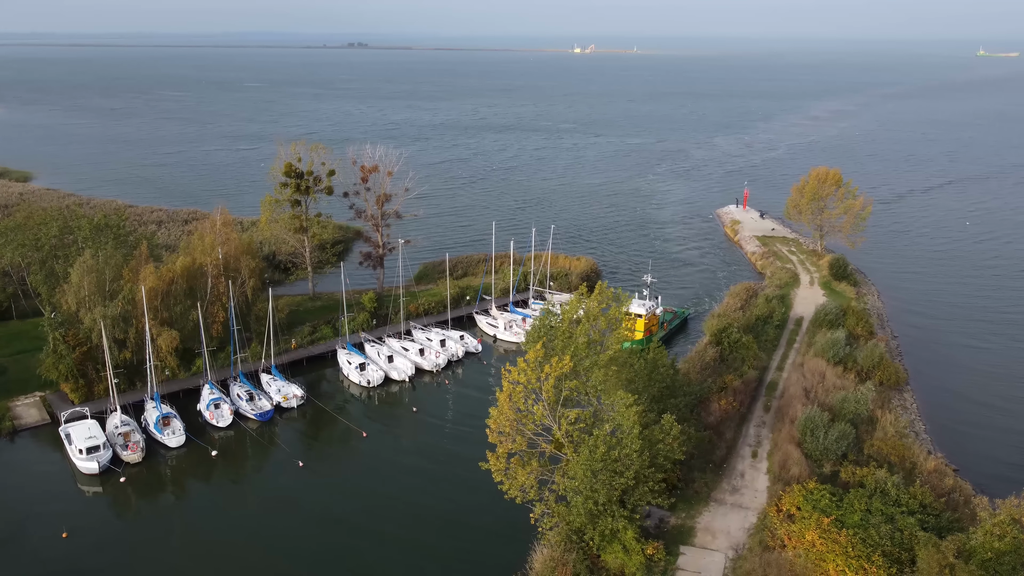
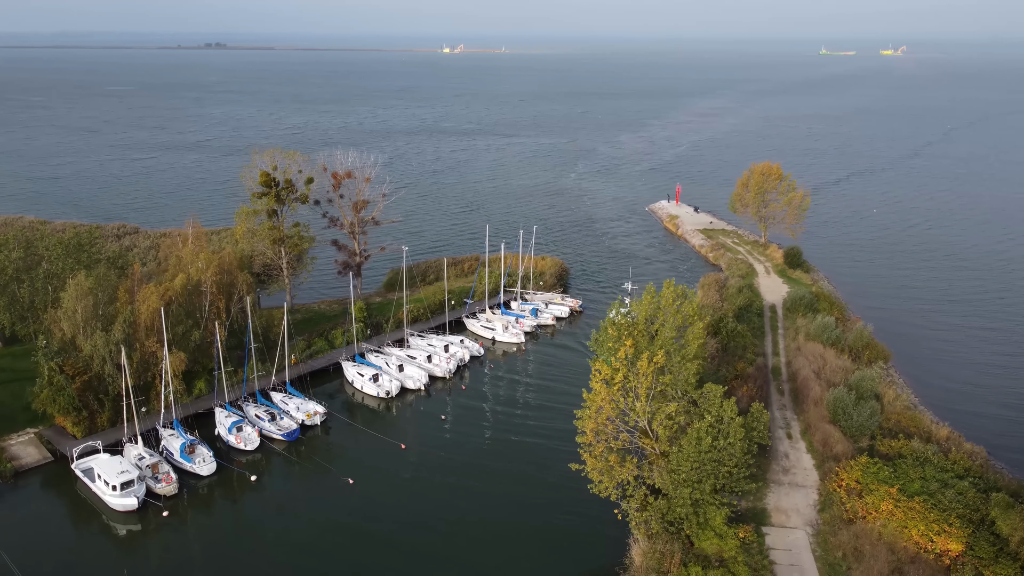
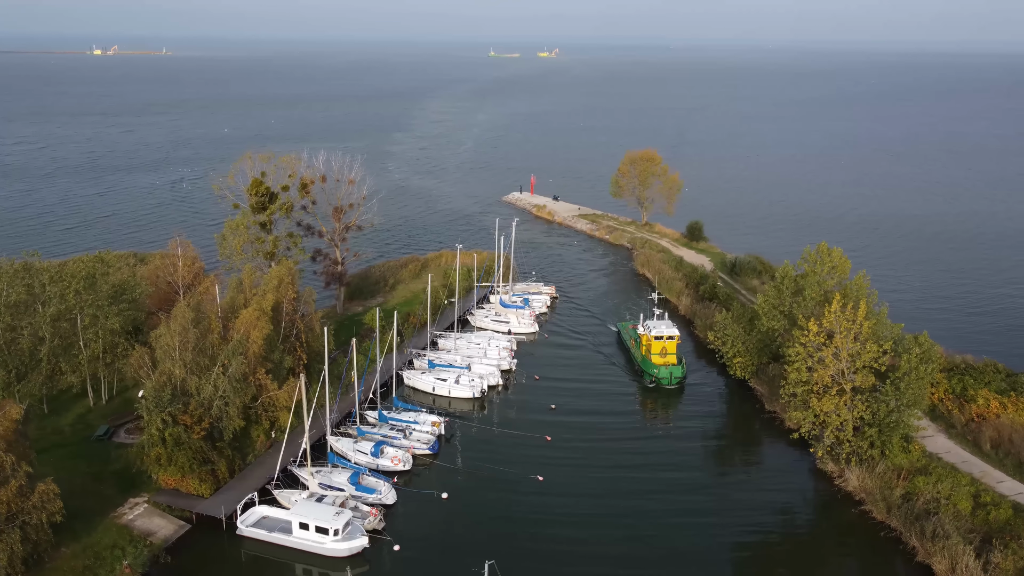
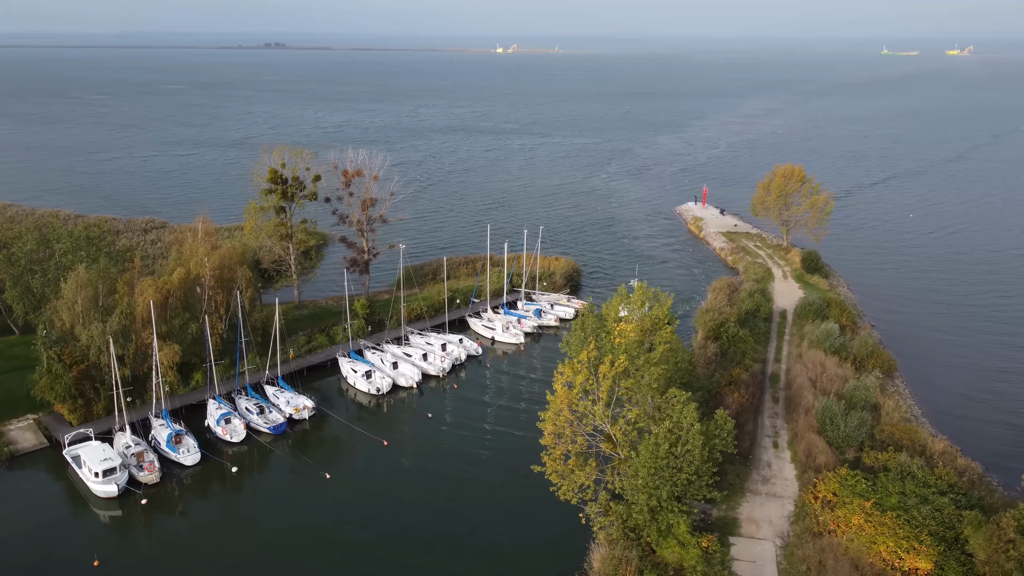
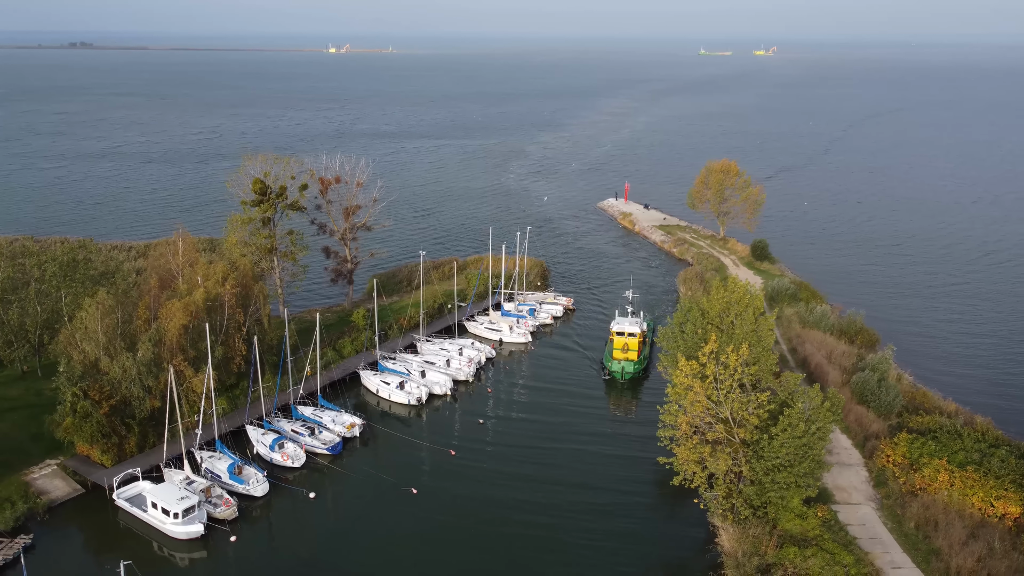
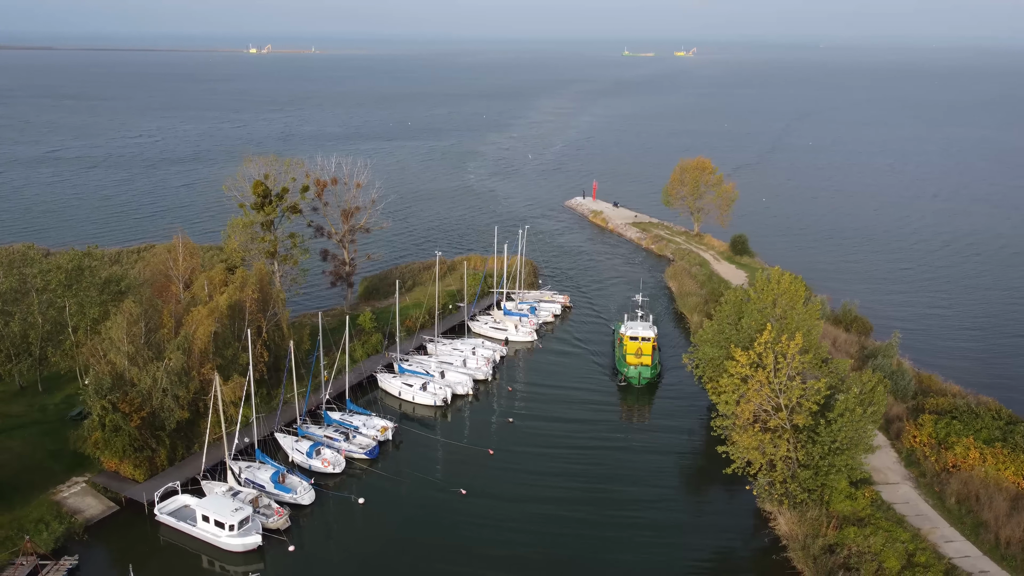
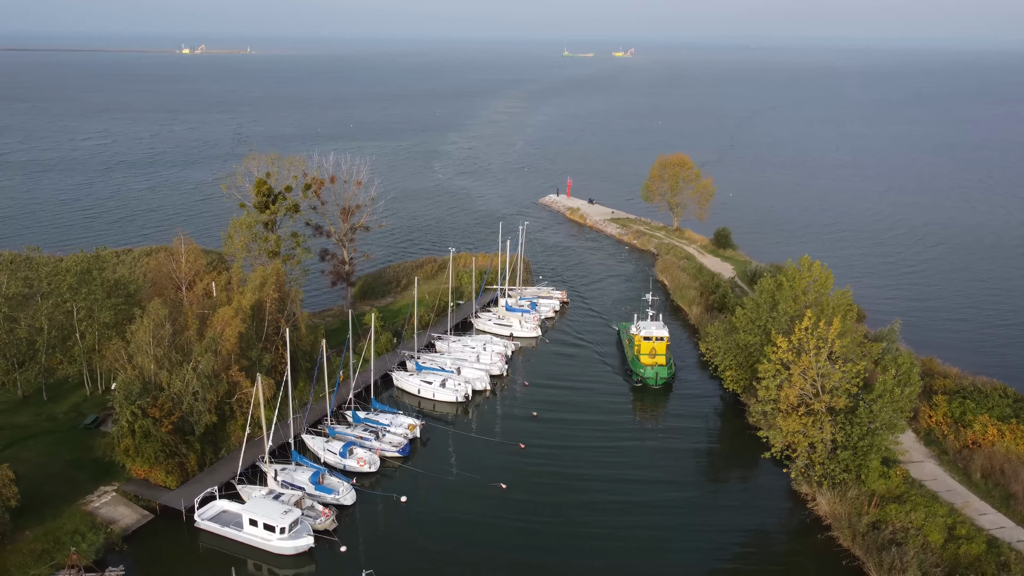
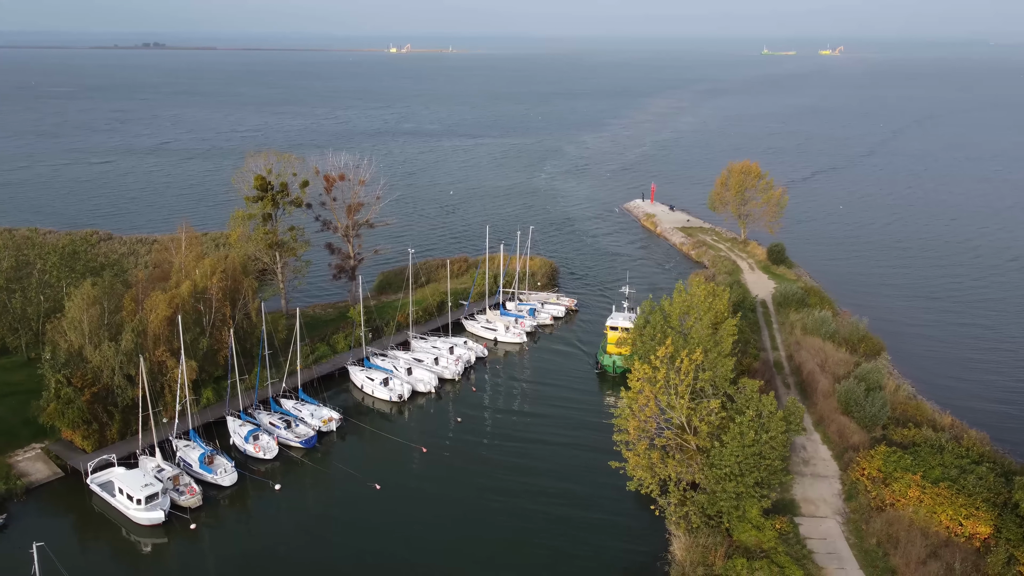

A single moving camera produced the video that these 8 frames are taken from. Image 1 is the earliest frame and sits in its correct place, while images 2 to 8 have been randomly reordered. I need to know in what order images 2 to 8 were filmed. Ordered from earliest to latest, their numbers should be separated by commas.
4, 2, 8, 5, 6, 7, 3
